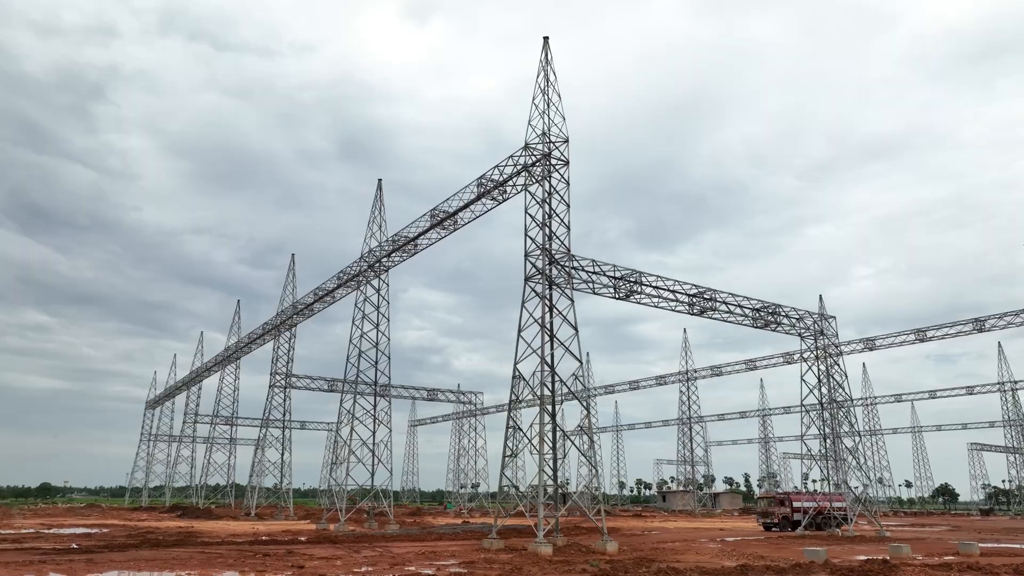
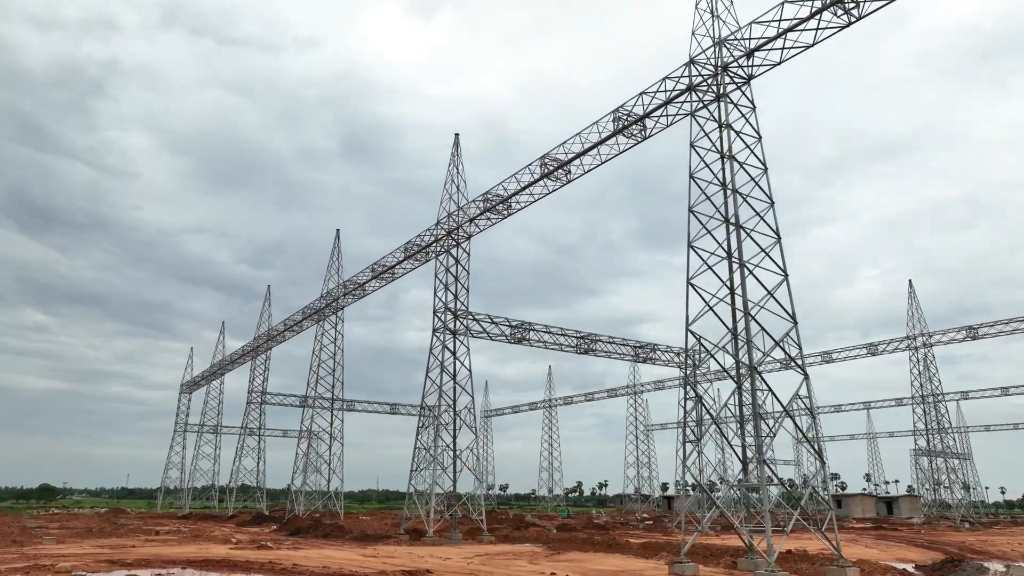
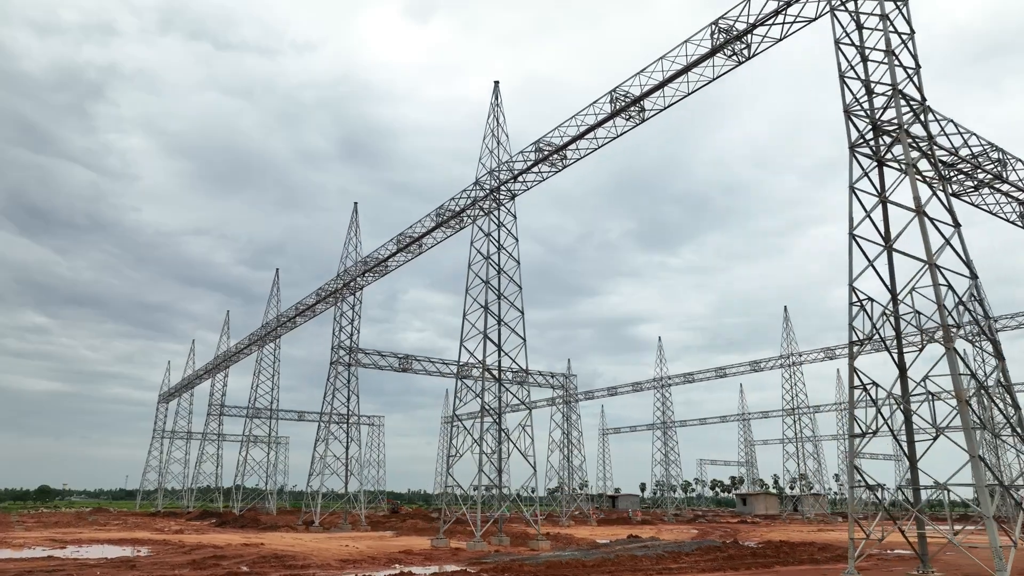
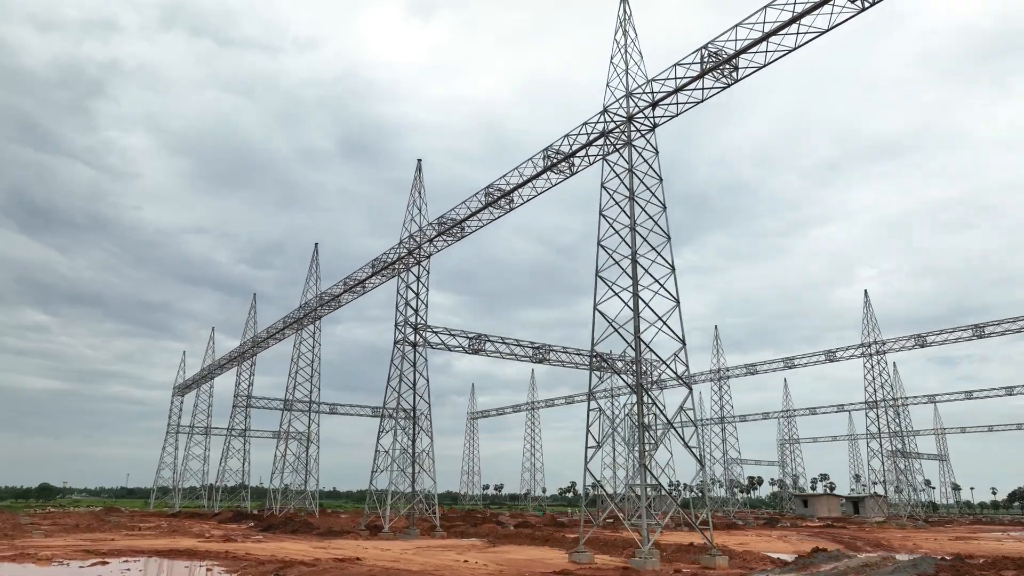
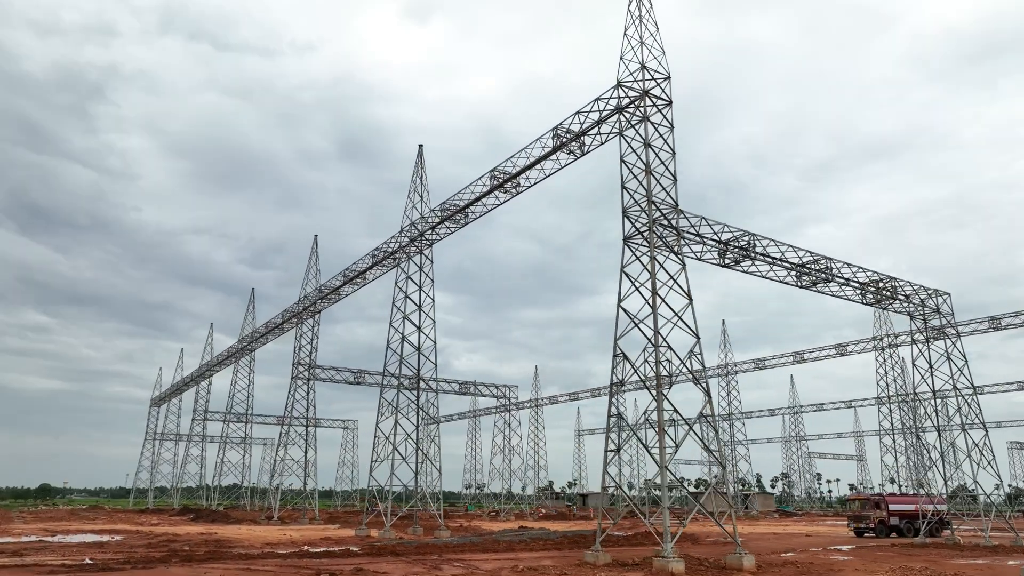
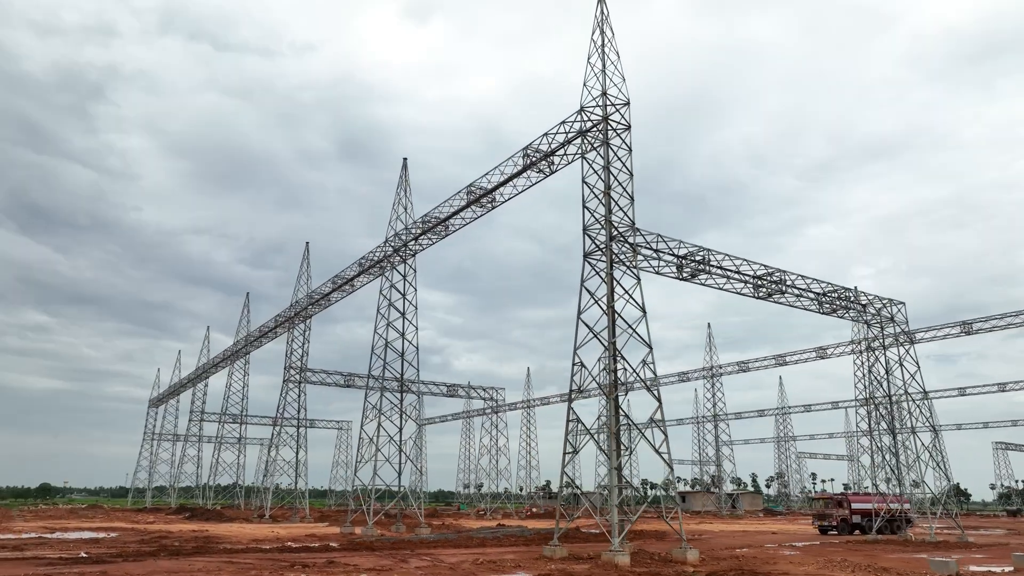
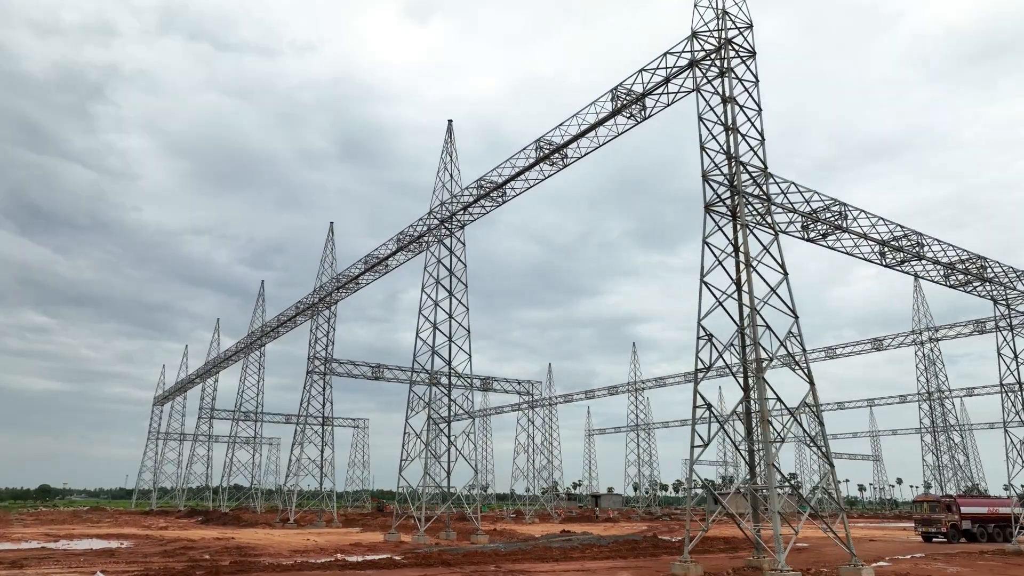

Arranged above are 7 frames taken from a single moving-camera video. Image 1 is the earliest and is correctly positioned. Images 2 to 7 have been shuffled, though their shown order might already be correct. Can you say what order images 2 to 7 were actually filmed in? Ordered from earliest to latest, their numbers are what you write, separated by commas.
6, 5, 7, 3, 4, 2
